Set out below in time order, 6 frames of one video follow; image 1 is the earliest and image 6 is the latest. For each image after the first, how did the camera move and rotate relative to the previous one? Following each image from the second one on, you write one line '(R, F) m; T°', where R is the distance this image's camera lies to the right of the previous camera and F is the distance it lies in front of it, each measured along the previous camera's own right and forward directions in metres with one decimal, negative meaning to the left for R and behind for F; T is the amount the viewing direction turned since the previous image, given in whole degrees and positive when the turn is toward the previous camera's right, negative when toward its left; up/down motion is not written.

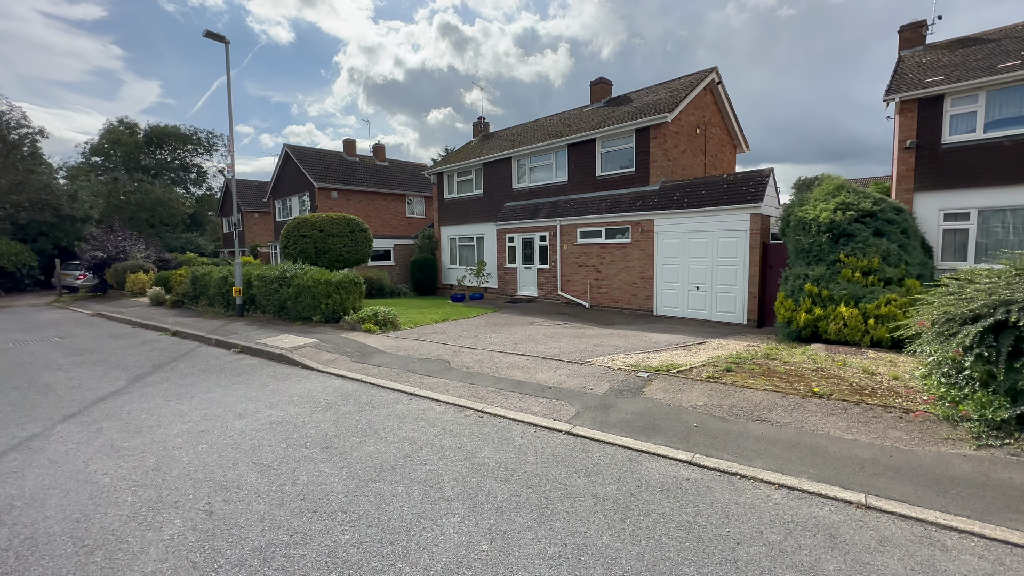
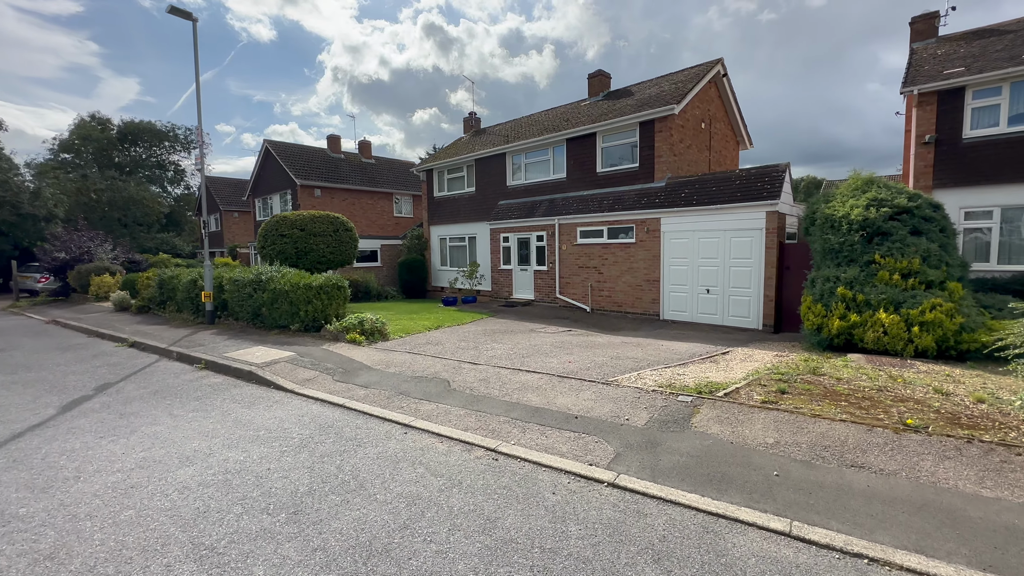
(-0.3, +1.0) m; +2°
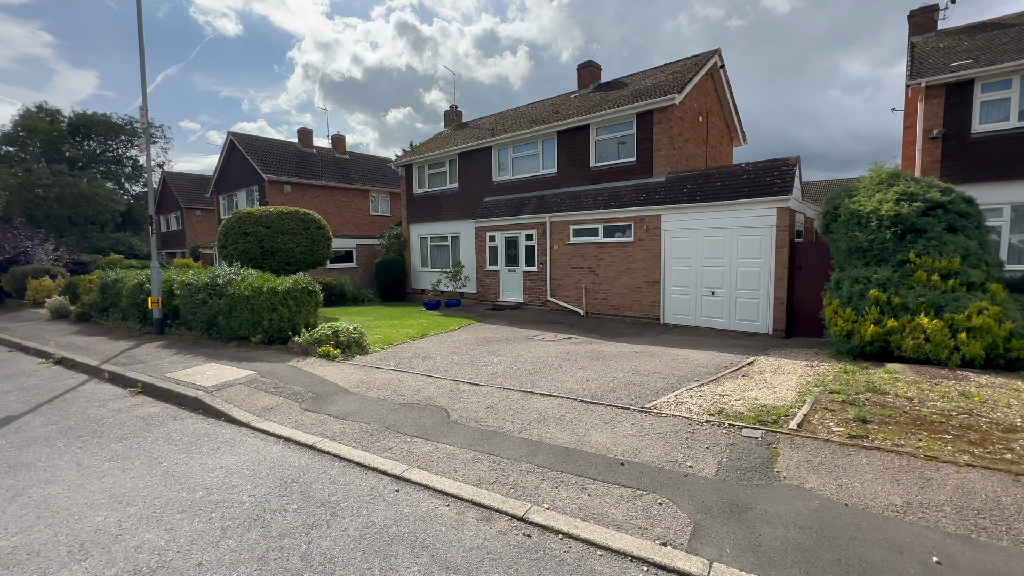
(-0.4, +1.2) m; +3°
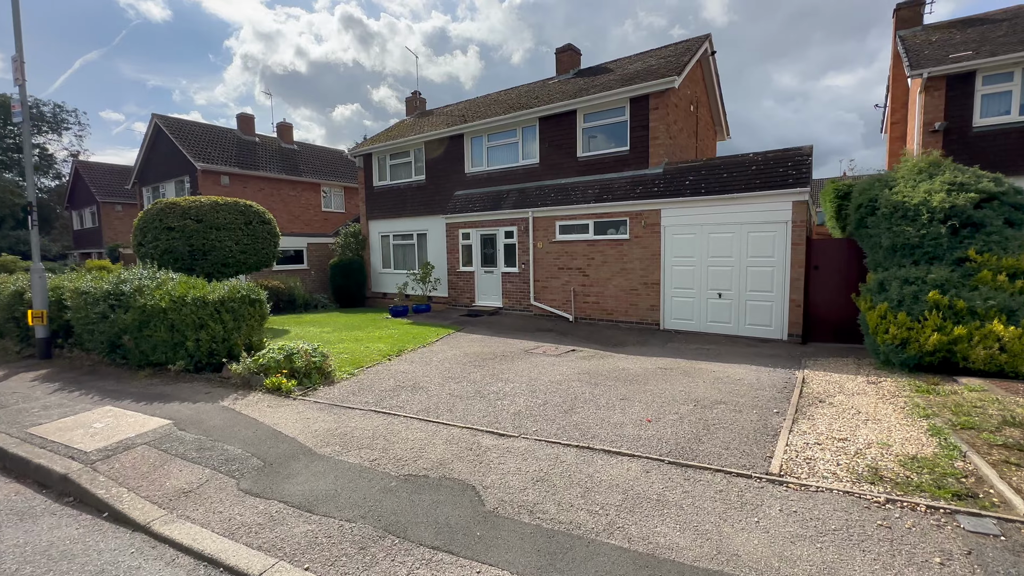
(-0.8, +1.7) m; +6°
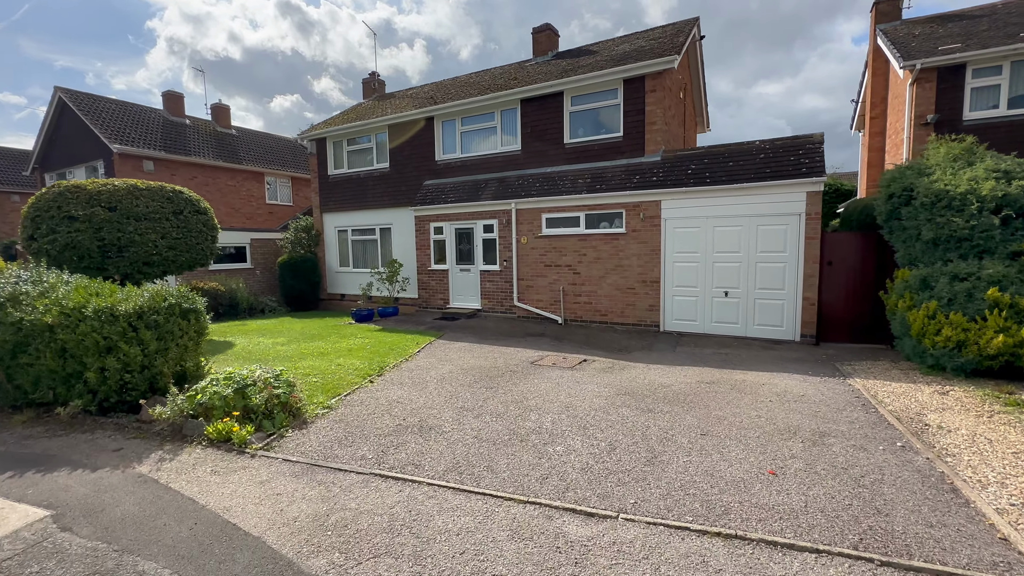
(-0.8, +1.4) m; +6°
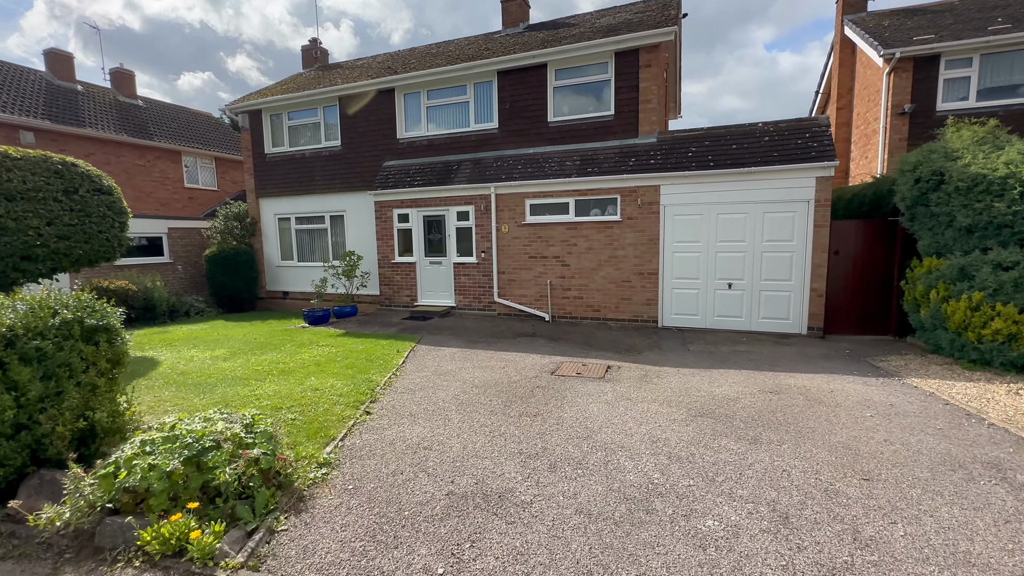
(-1.1, +1.4) m; +8°
